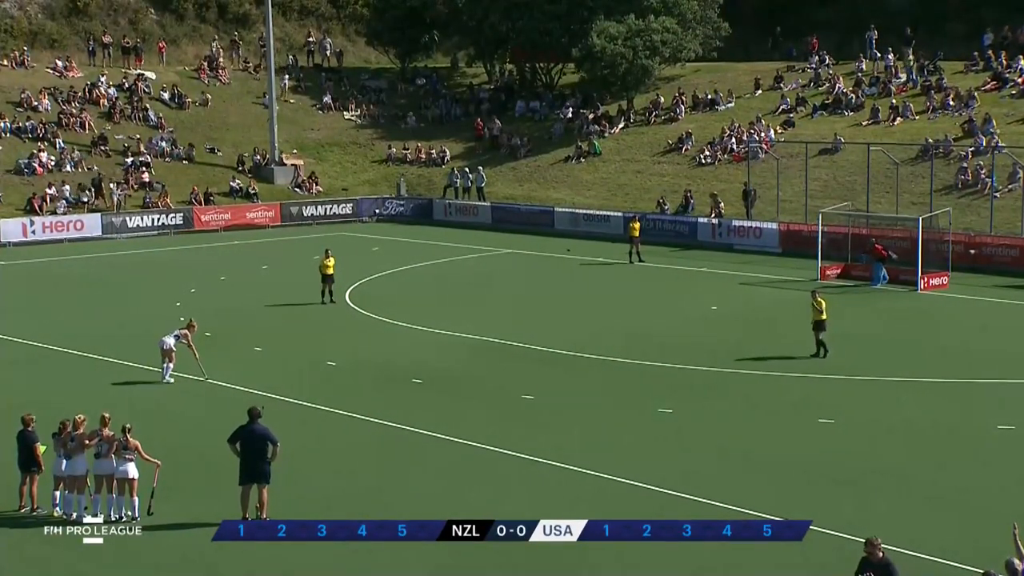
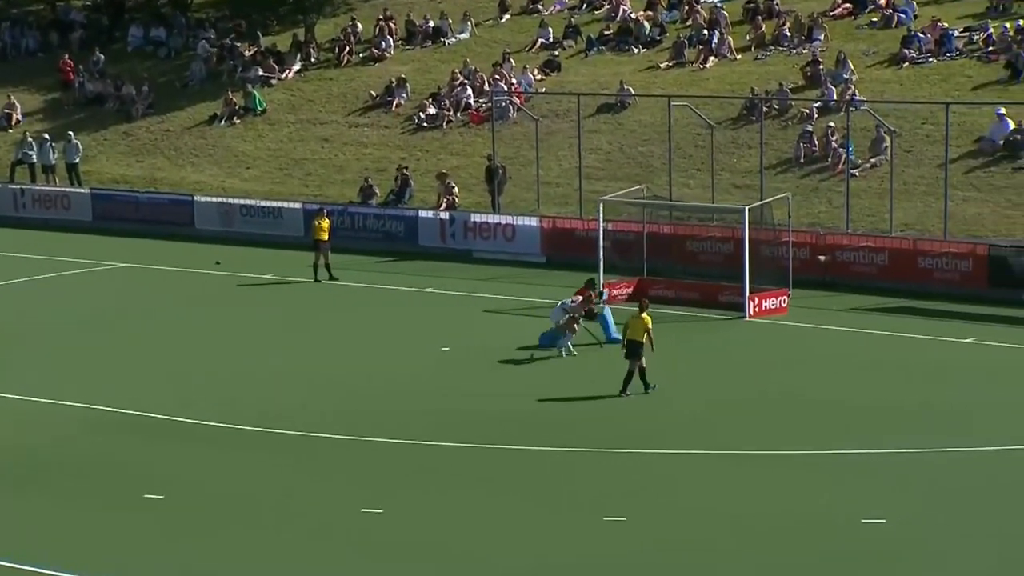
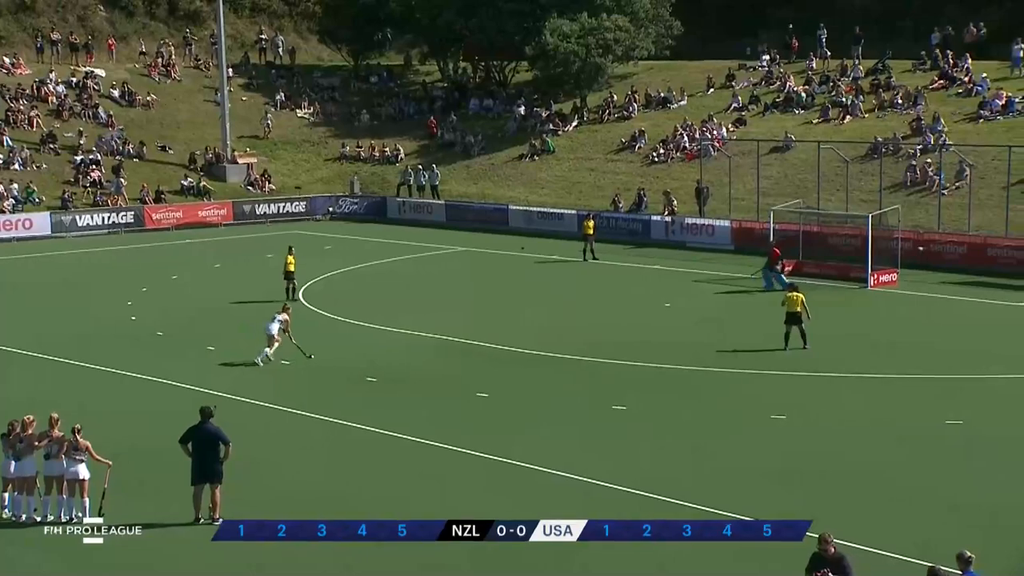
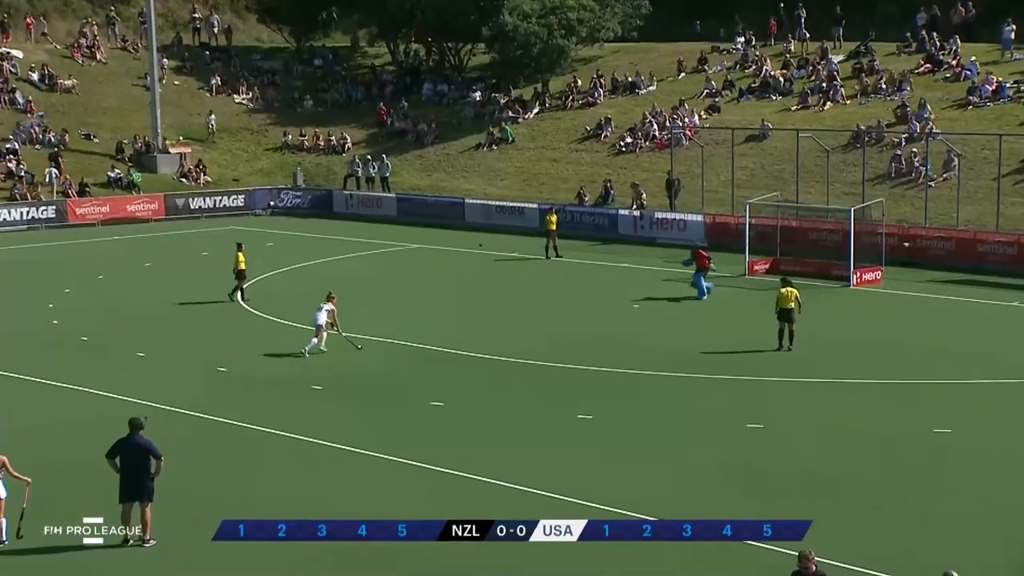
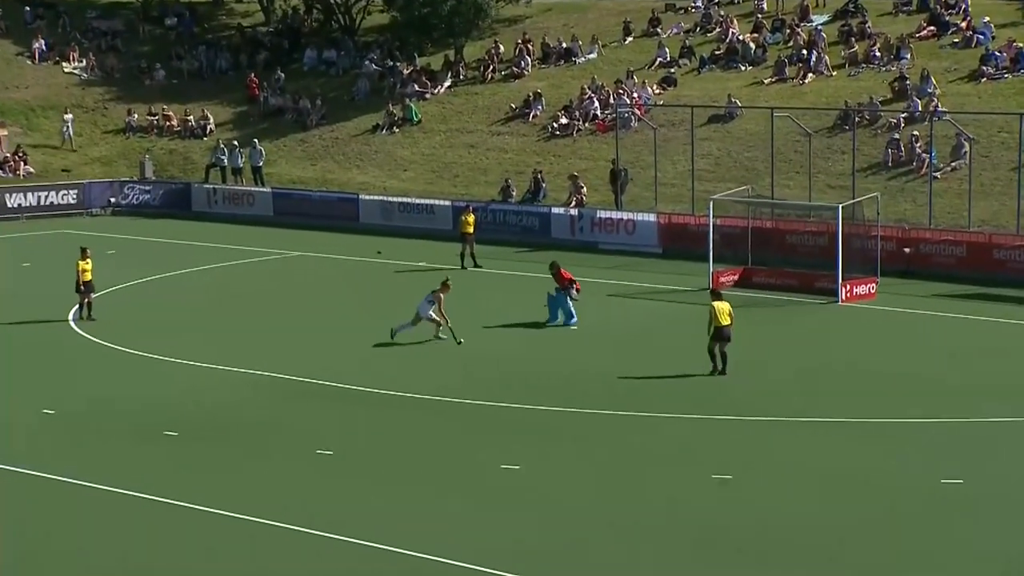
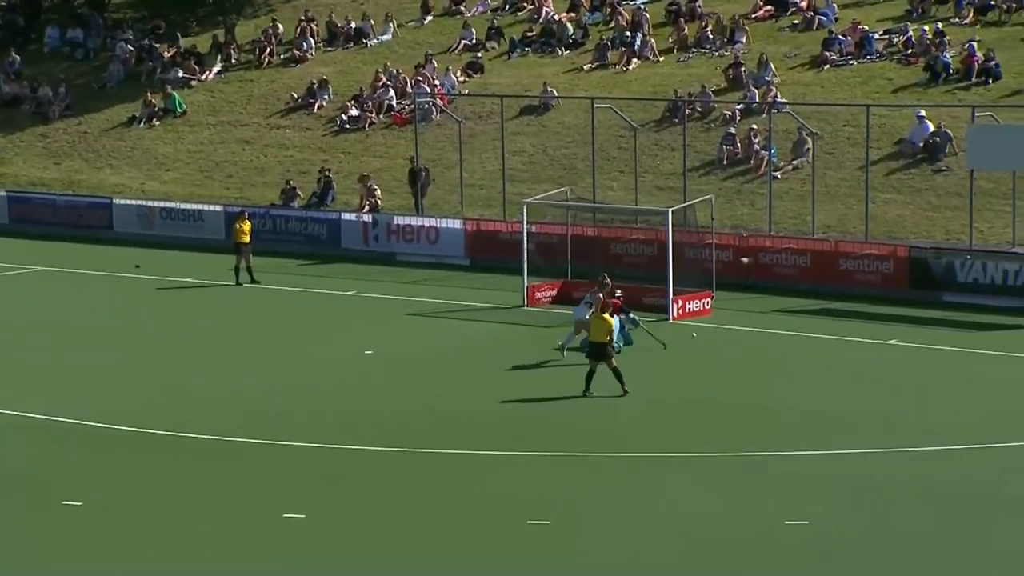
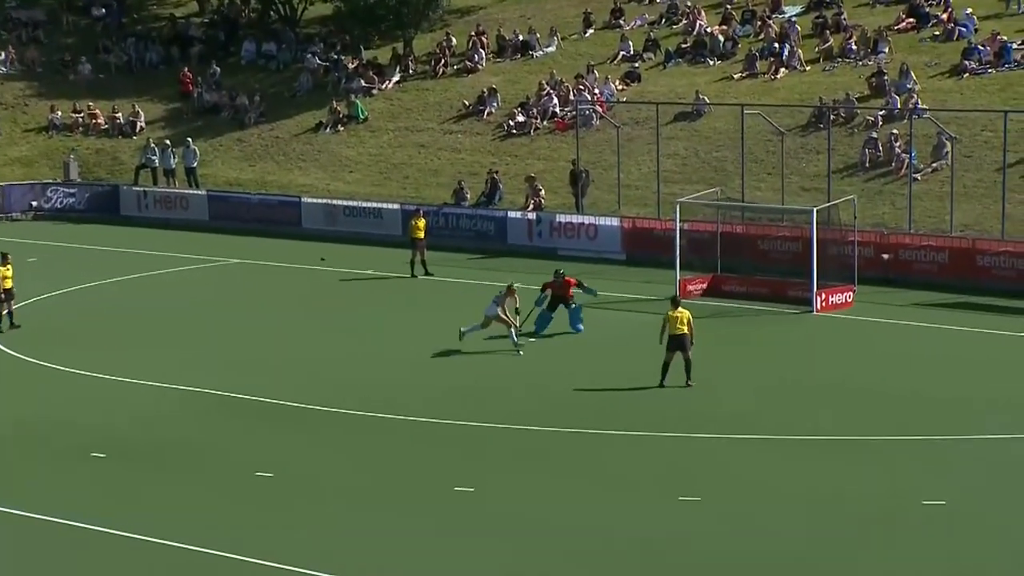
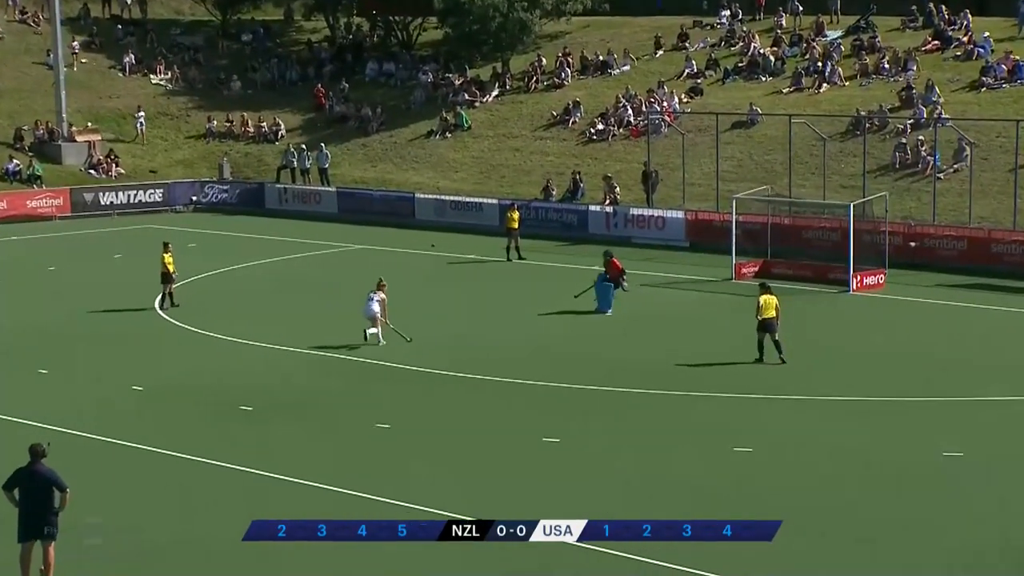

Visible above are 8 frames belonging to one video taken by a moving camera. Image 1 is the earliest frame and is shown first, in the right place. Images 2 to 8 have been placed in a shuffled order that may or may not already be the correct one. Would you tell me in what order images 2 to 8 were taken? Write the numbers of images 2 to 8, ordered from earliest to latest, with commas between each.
3, 4, 8, 5, 7, 2, 6
